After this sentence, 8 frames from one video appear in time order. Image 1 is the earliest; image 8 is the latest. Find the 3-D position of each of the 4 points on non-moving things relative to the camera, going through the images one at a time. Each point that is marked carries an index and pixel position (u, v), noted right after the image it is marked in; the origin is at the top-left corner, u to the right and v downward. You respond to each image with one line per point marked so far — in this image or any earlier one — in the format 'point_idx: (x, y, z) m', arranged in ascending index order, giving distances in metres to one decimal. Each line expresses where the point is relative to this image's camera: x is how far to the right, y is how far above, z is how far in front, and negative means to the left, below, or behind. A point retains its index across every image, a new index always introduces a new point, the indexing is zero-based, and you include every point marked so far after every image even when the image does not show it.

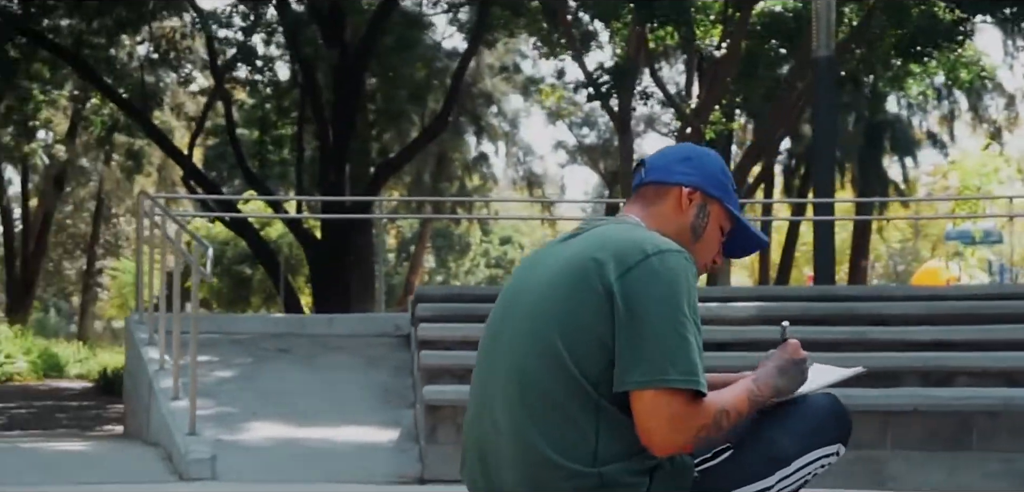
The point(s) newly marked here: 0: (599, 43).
0: (+0.8, +1.9, +15.1) m
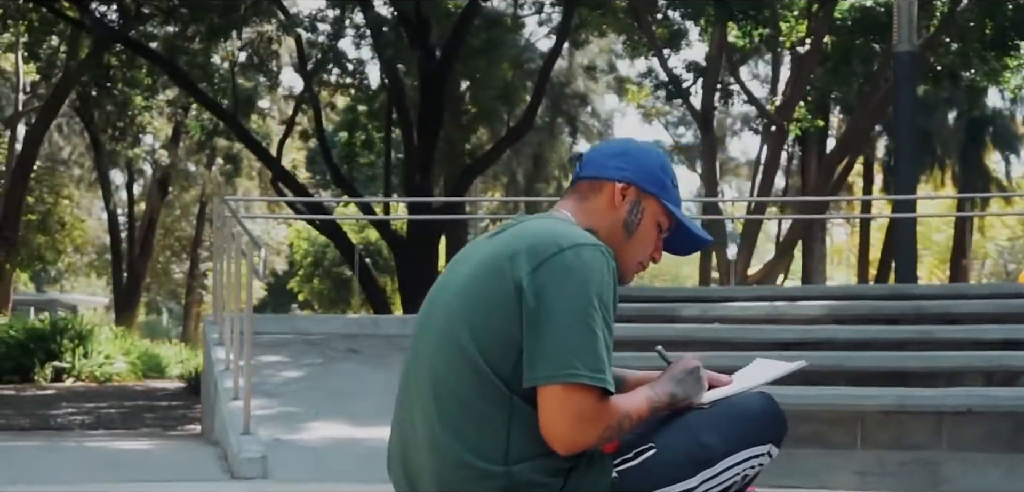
0: (+1.7, +1.9, +15.0) m
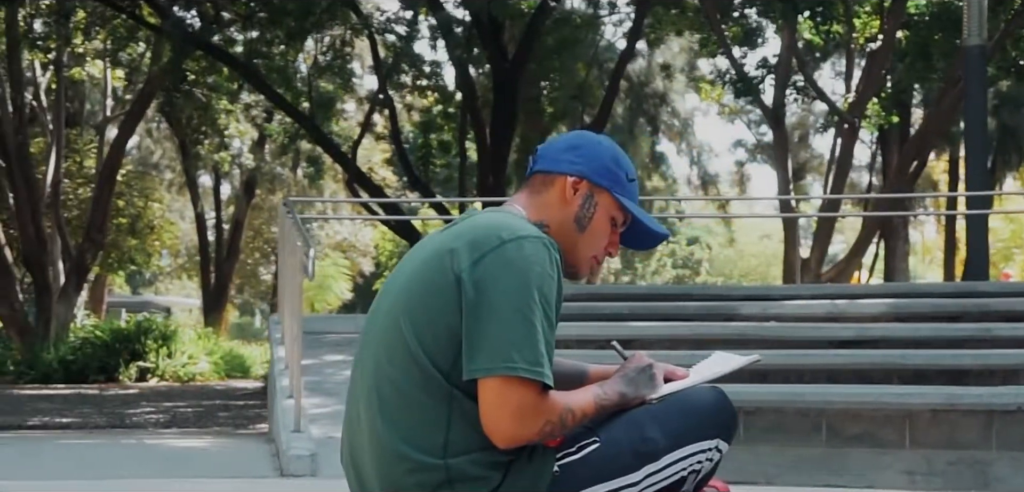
0: (+2.4, +1.9, +14.9) m
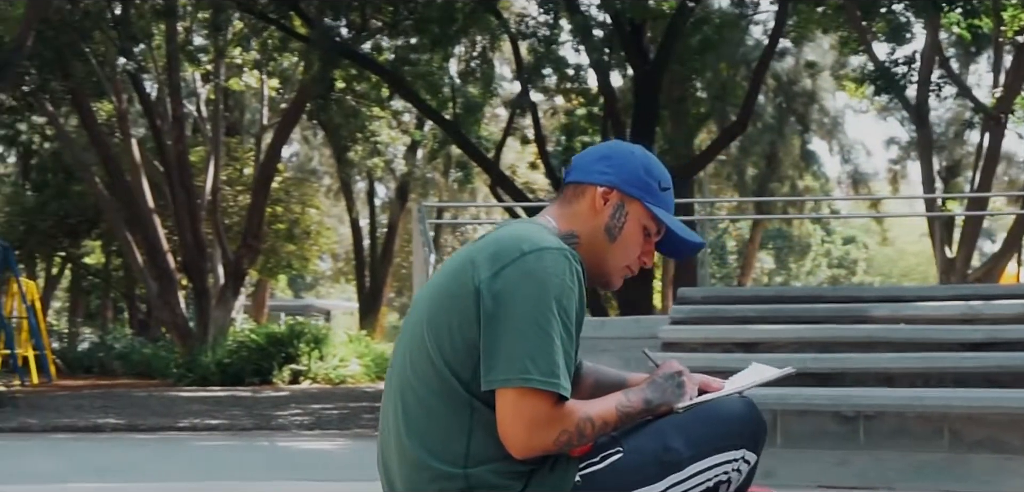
0: (+3.7, +2.0, +14.6) m
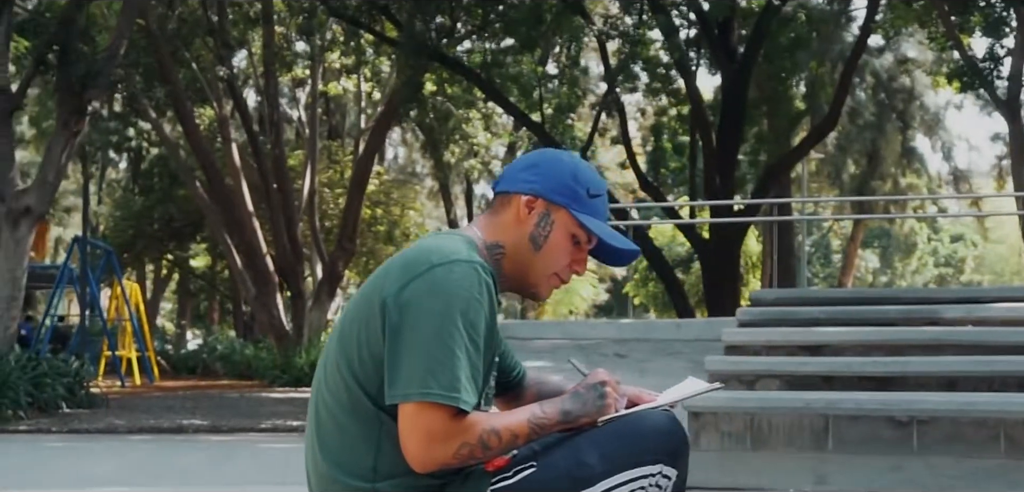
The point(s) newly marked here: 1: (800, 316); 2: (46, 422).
0: (+4.5, +2.0, +14.2) m
1: (+1.7, -0.4, +9.4) m
2: (-3.5, -1.3, +11.9) m
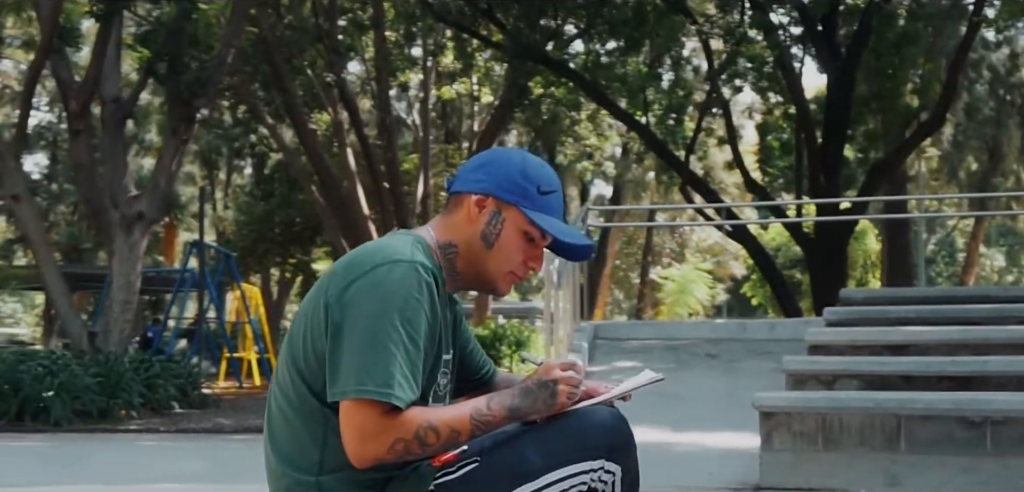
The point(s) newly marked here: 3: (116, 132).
0: (+5.4, +2.0, +13.8) m
1: (+2.2, -0.4, +9.2) m
2: (-2.7, -1.4, +12.2) m
3: (-3.3, +1.0, +13.3) m
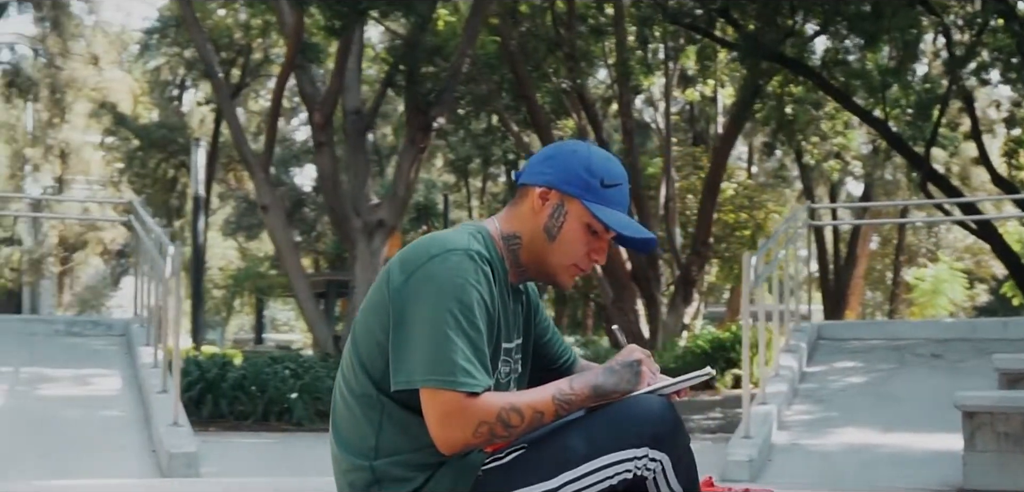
0: (+7.3, +2.1, +12.8) m
1: (+3.4, -0.4, +8.8) m
2: (-0.9, -1.4, +12.6) m
3: (-1.4, +0.9, +13.8) m
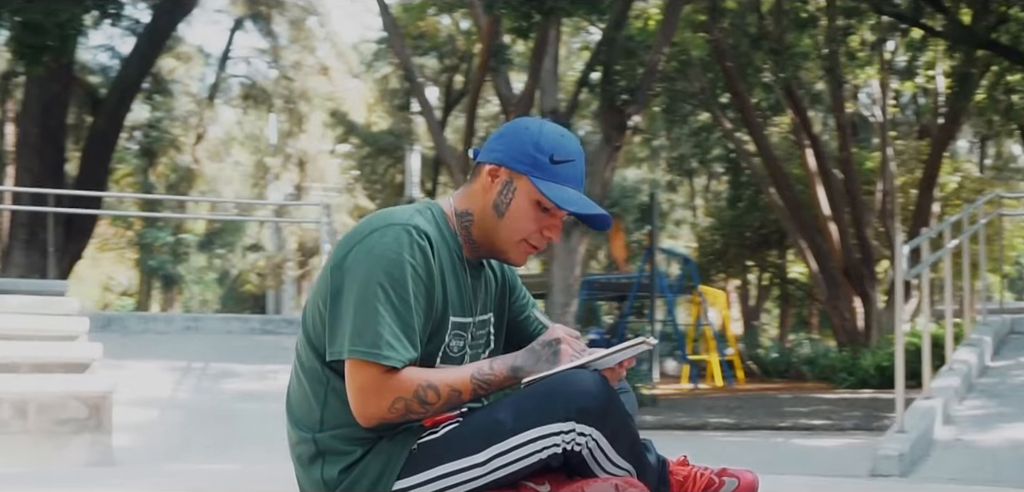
0: (+8.7, +2.2, +11.4) m
1: (+4.2, -0.3, +8.2) m
2: (+0.6, -1.4, +12.6) m
3: (+0.4, +0.9, +13.9) m
